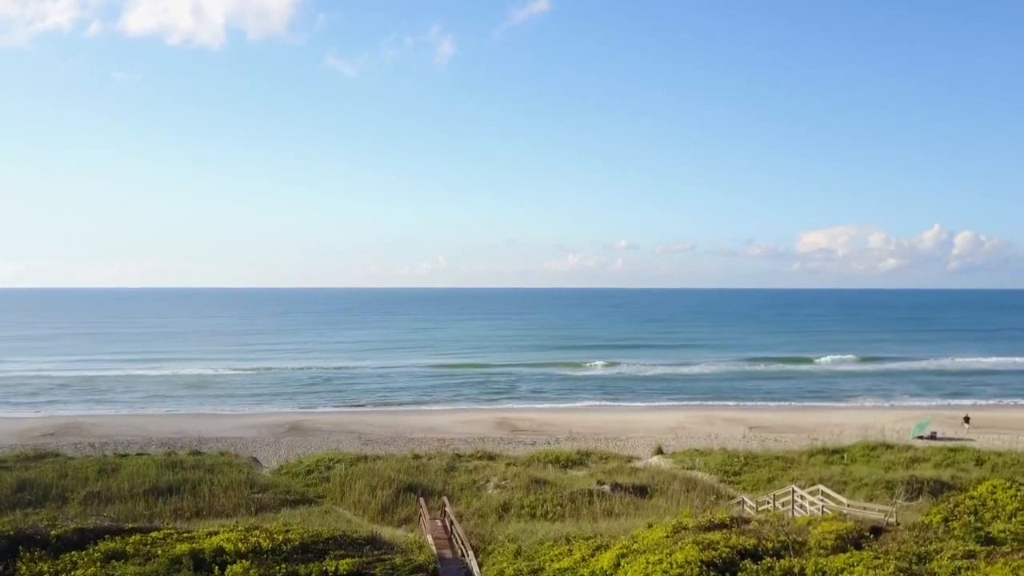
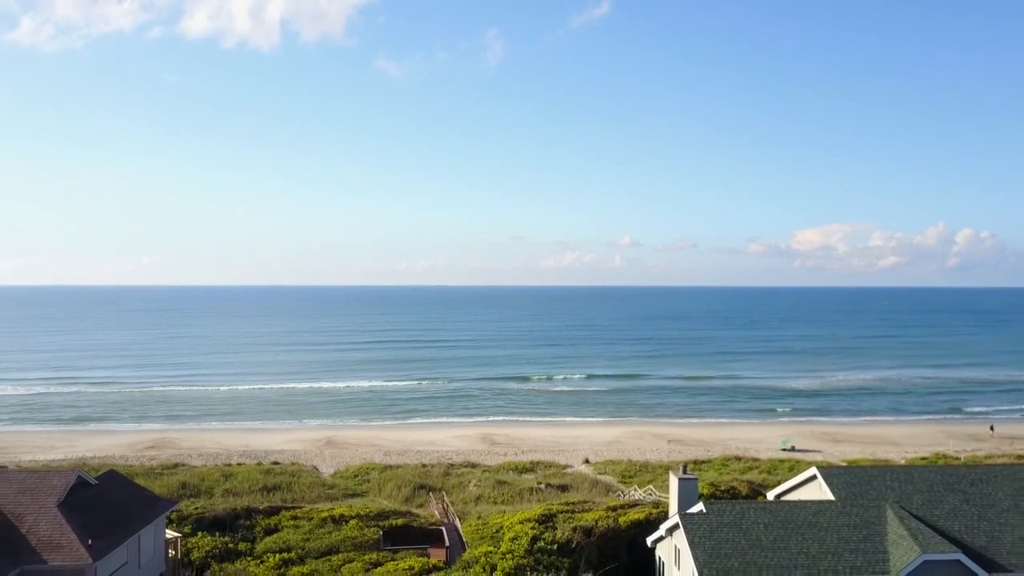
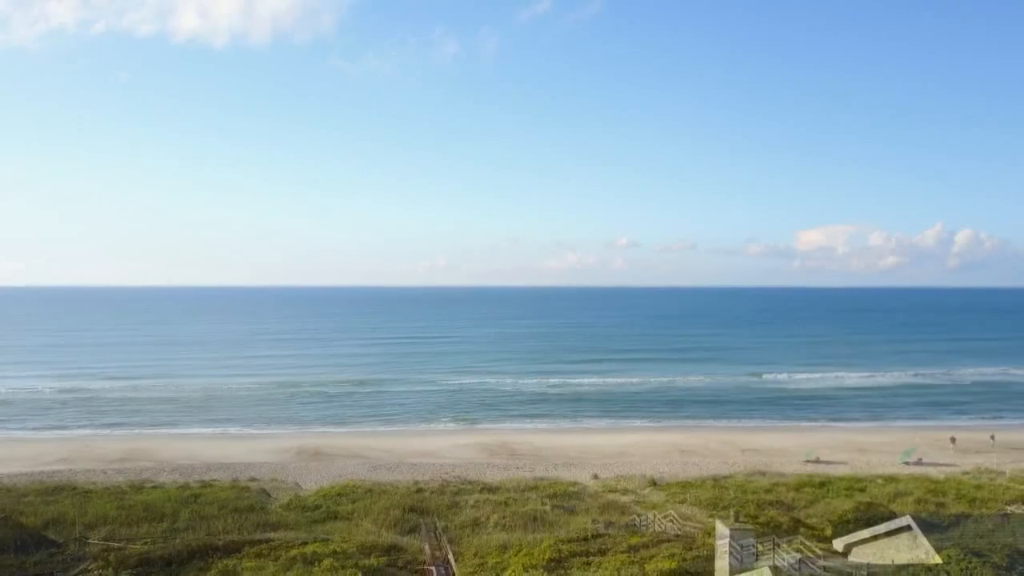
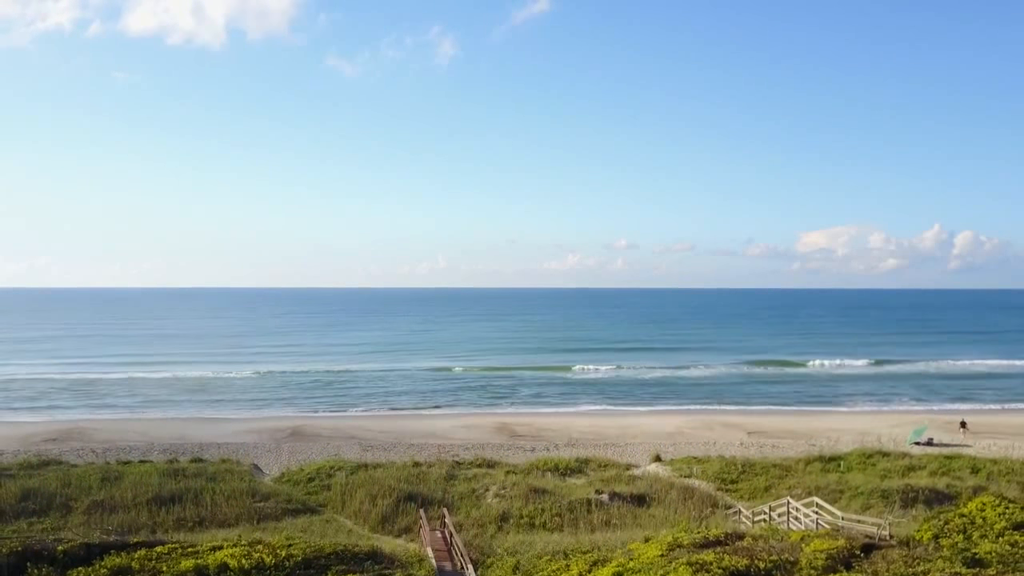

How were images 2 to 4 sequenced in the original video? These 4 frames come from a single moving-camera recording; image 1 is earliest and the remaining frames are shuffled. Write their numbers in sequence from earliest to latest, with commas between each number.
4, 3, 2
